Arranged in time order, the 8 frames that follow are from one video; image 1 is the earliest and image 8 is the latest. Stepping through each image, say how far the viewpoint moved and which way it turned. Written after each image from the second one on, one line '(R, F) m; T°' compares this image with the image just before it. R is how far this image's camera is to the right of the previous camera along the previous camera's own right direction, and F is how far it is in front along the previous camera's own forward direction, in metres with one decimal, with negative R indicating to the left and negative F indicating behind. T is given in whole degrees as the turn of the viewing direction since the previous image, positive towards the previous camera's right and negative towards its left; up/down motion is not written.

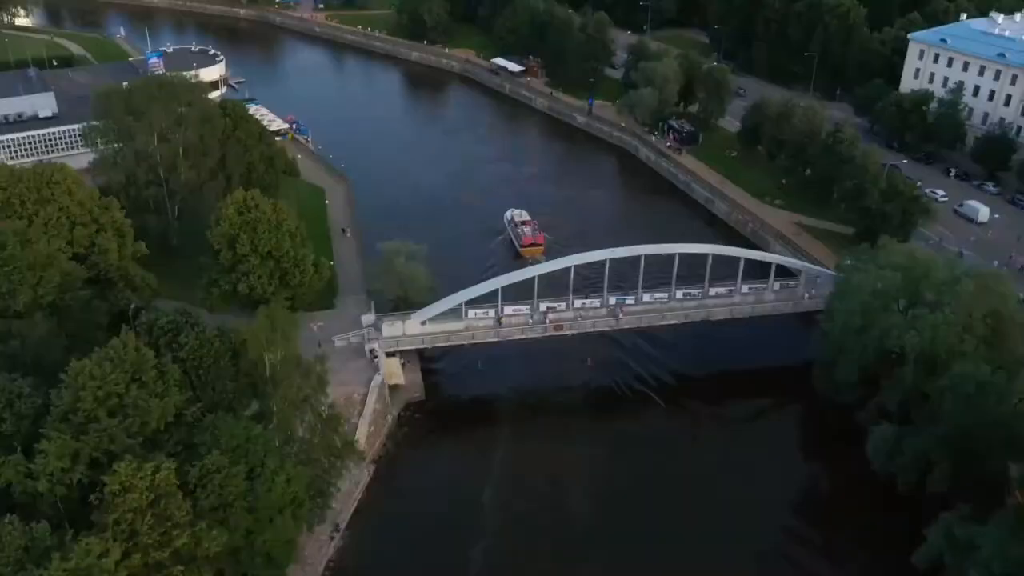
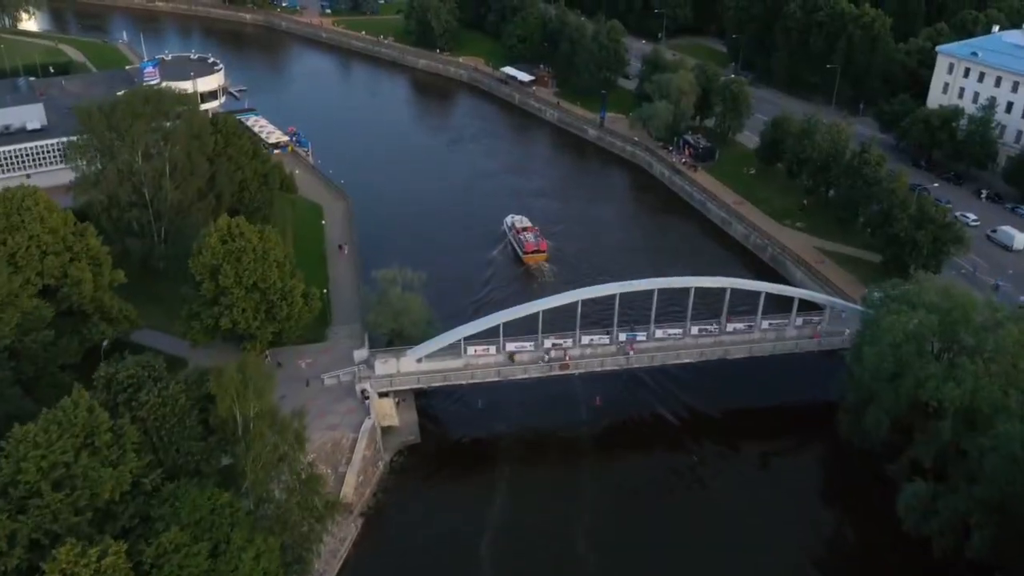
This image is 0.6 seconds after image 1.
(+0.3, +2.4) m; -1°
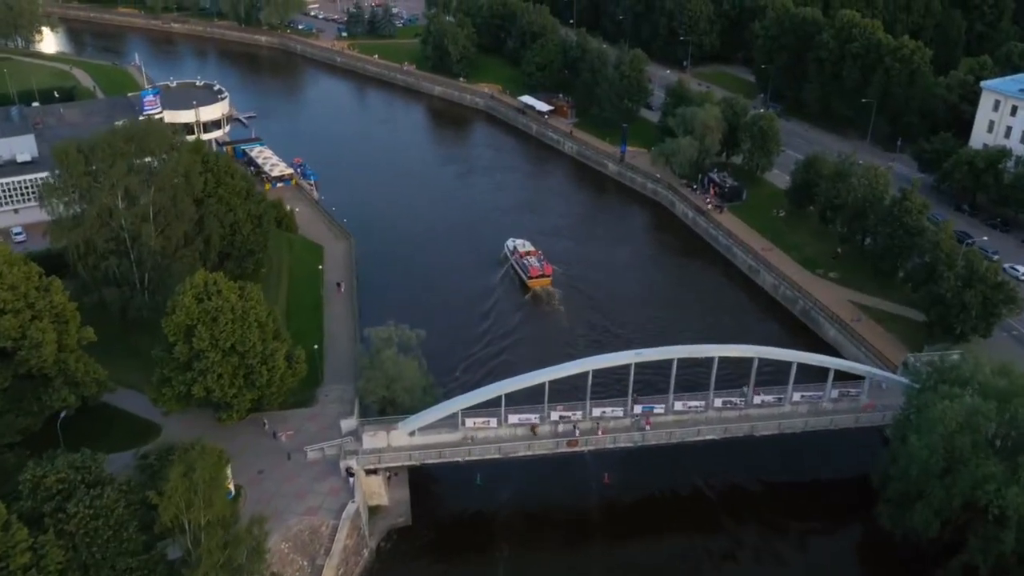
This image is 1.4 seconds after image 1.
(+0.6, +3.1) m; -1°
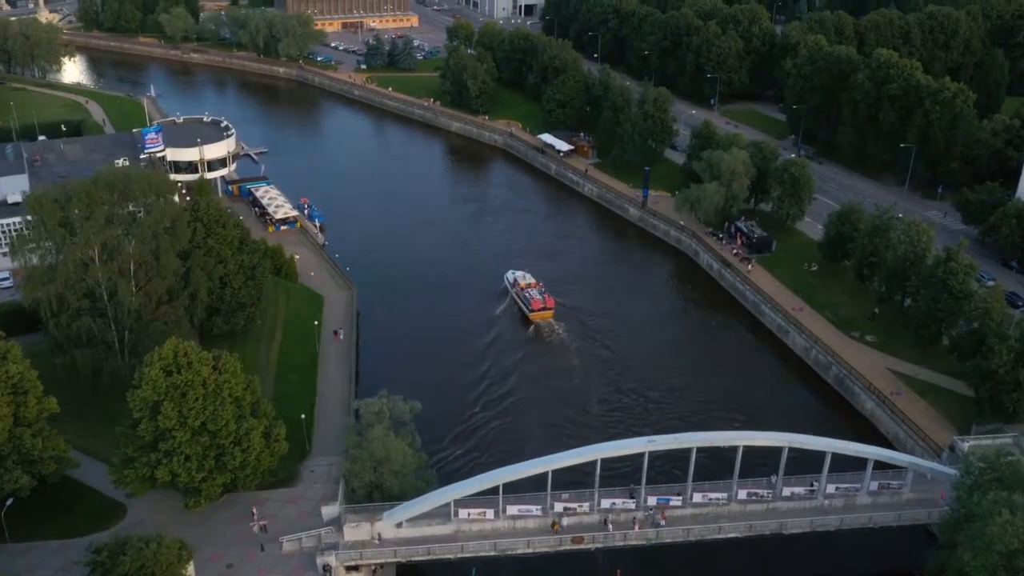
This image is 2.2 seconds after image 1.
(+0.7, +3.0) m; -2°
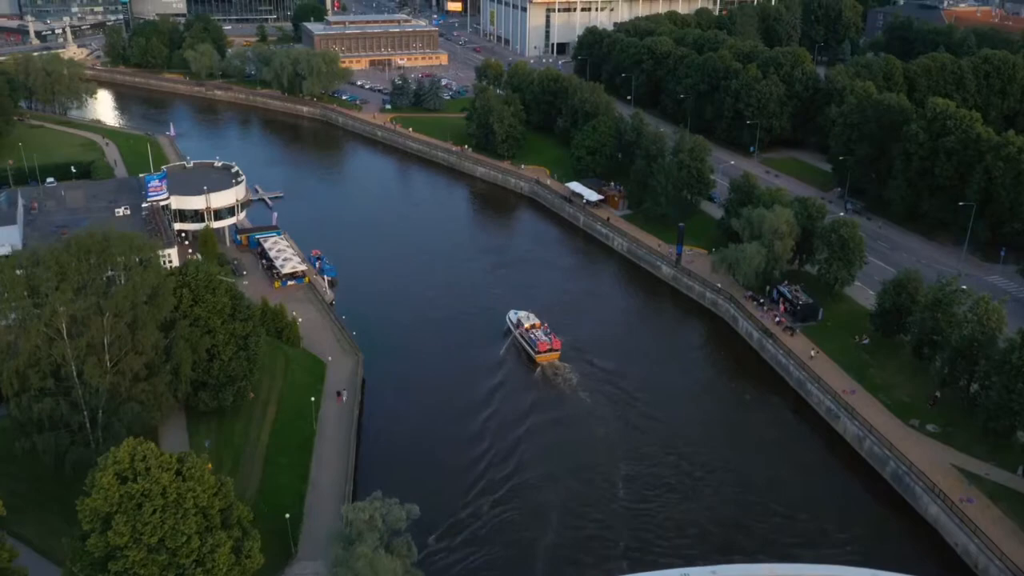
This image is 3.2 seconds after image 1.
(+0.5, +3.8) m; -2°
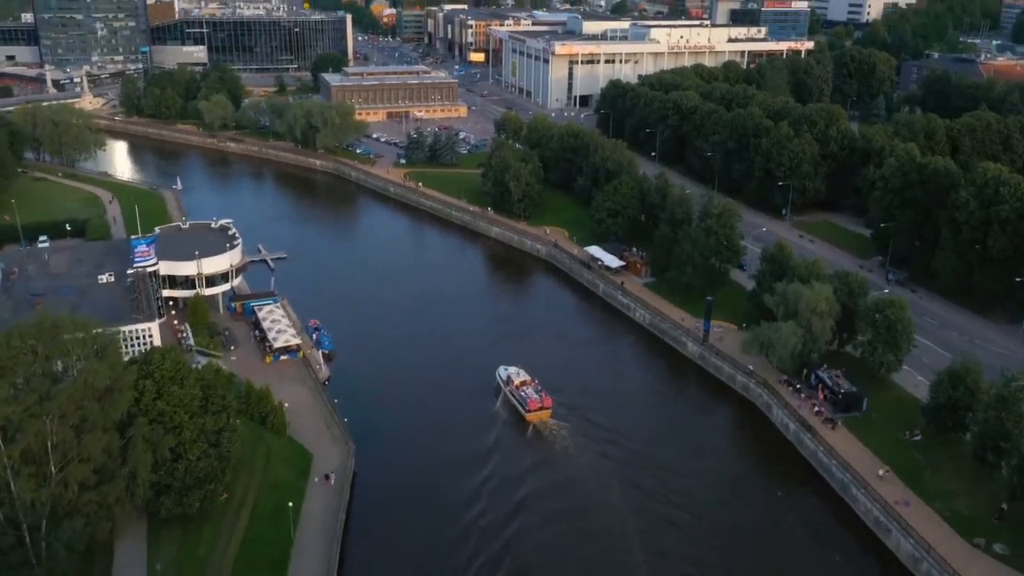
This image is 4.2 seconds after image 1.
(+0.6, +4.0) m; -2°
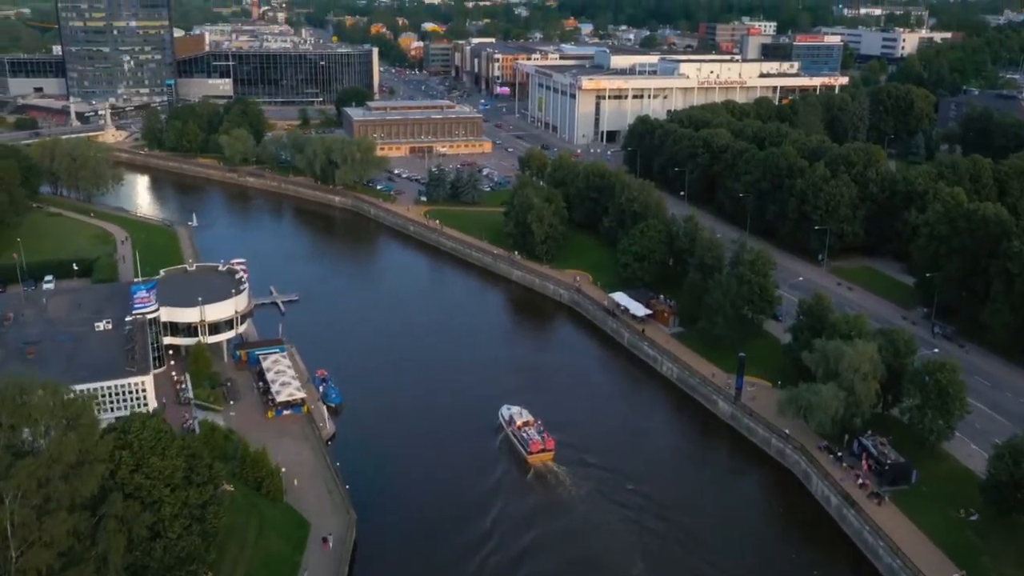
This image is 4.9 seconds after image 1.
(+0.4, +2.8) m; -2°
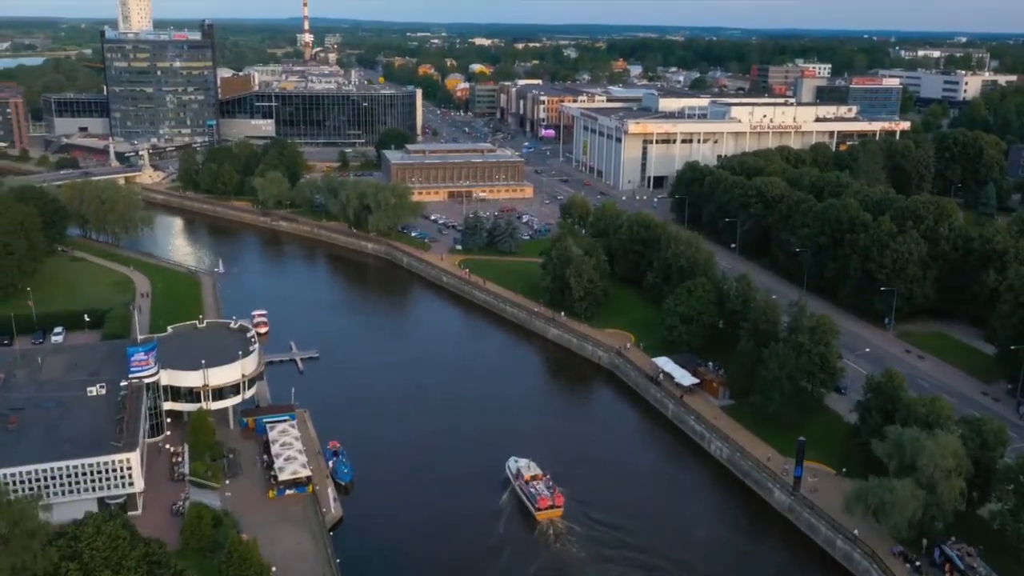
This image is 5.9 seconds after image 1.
(+0.7, +4.3) m; -3°
